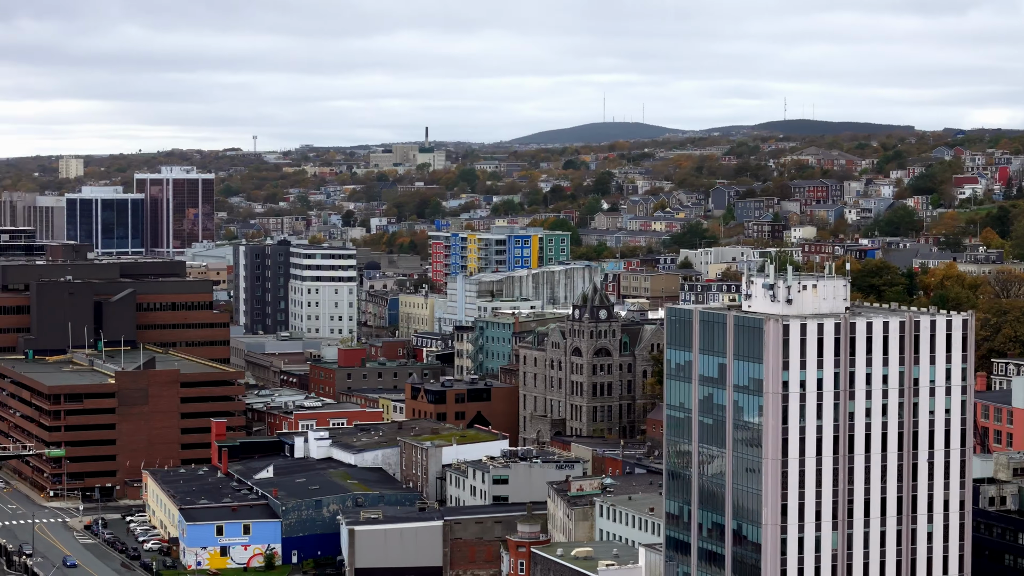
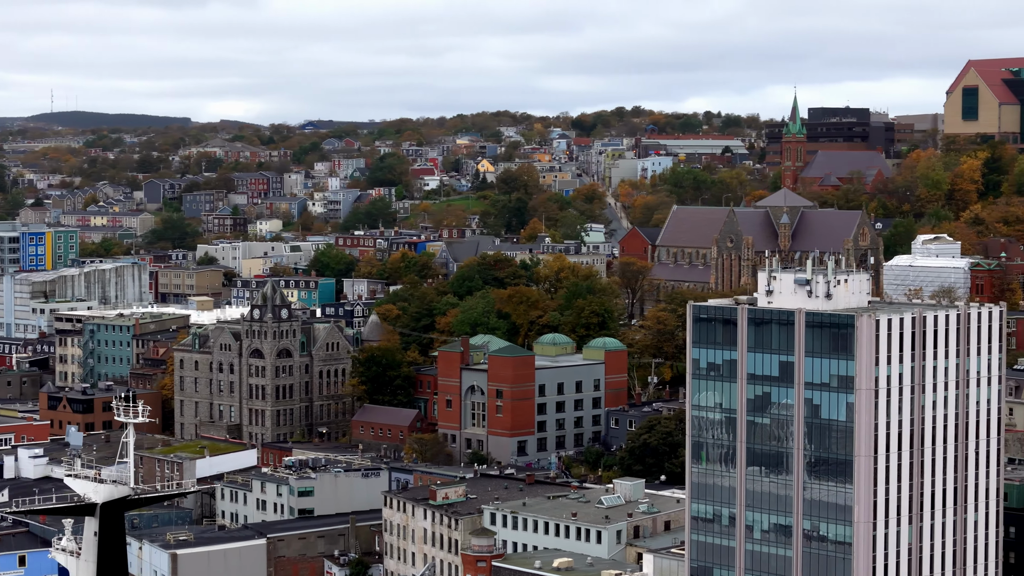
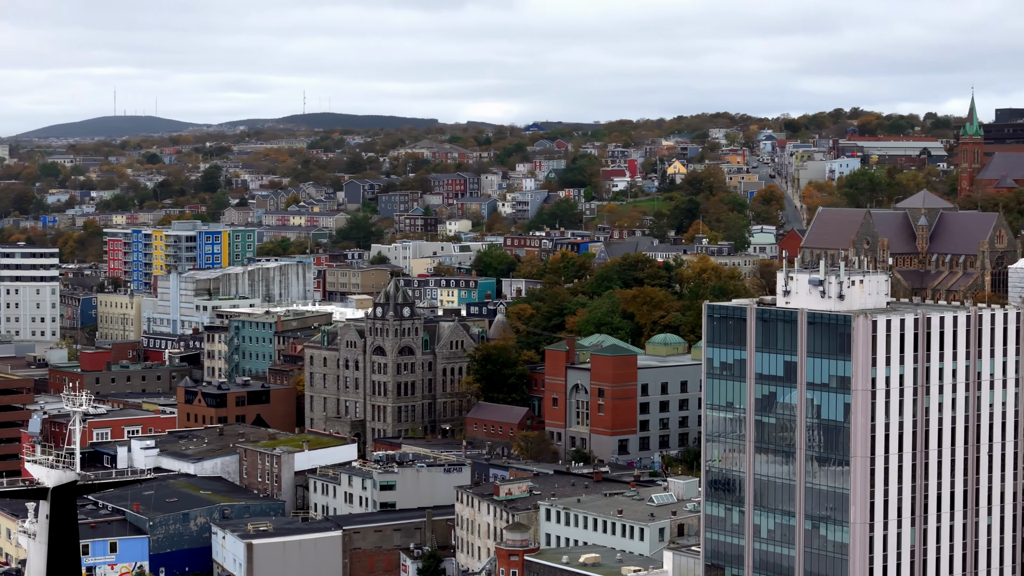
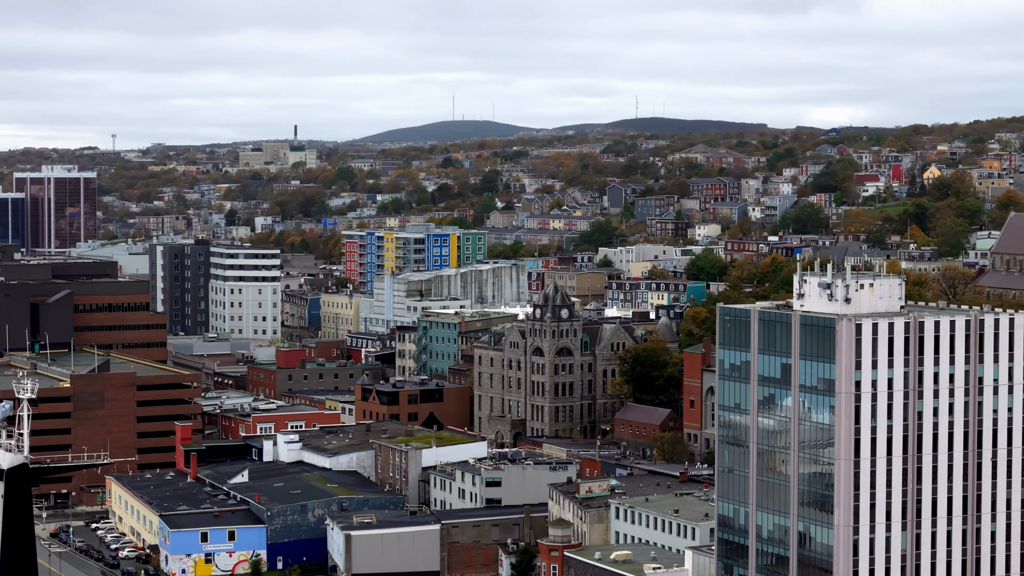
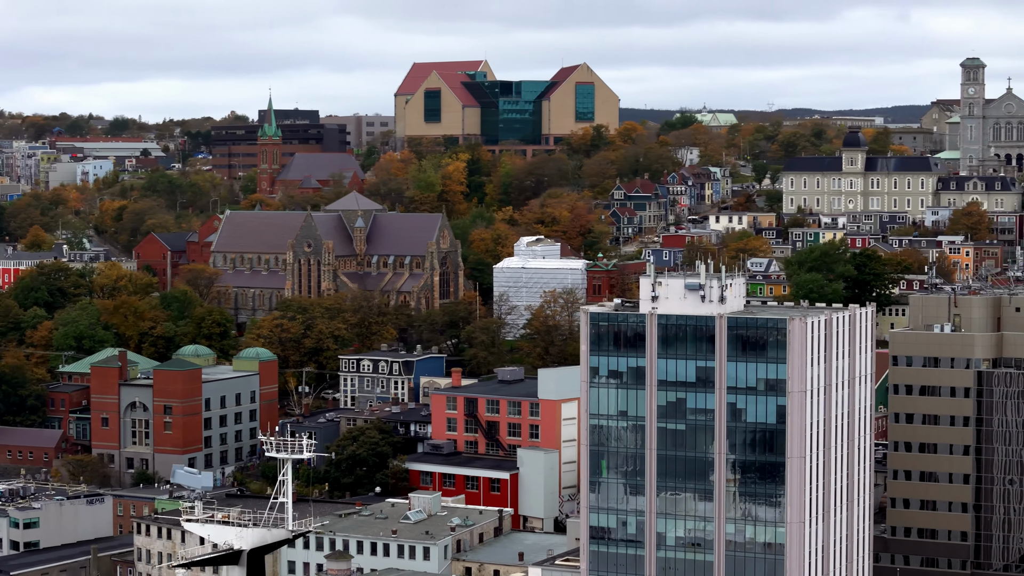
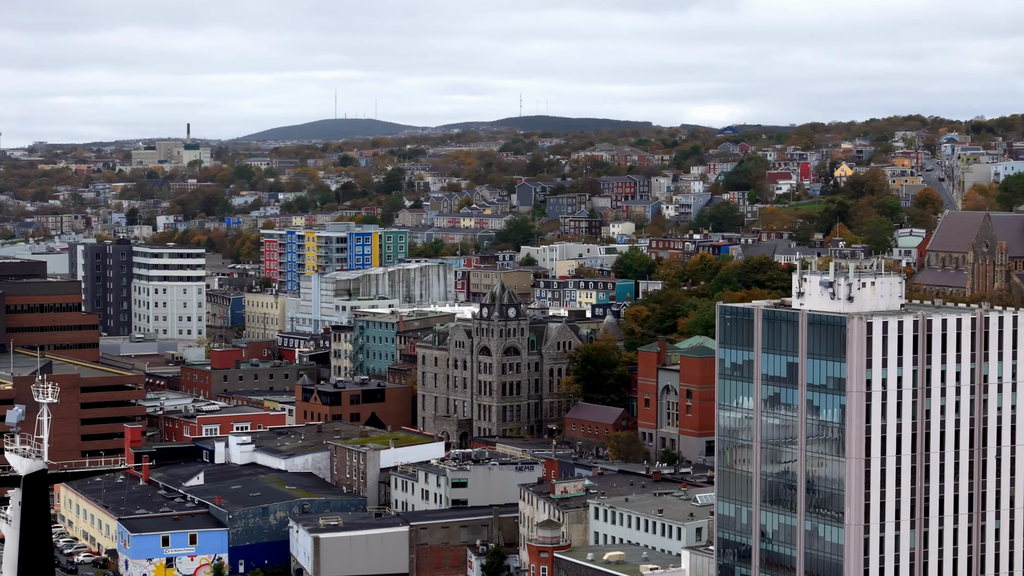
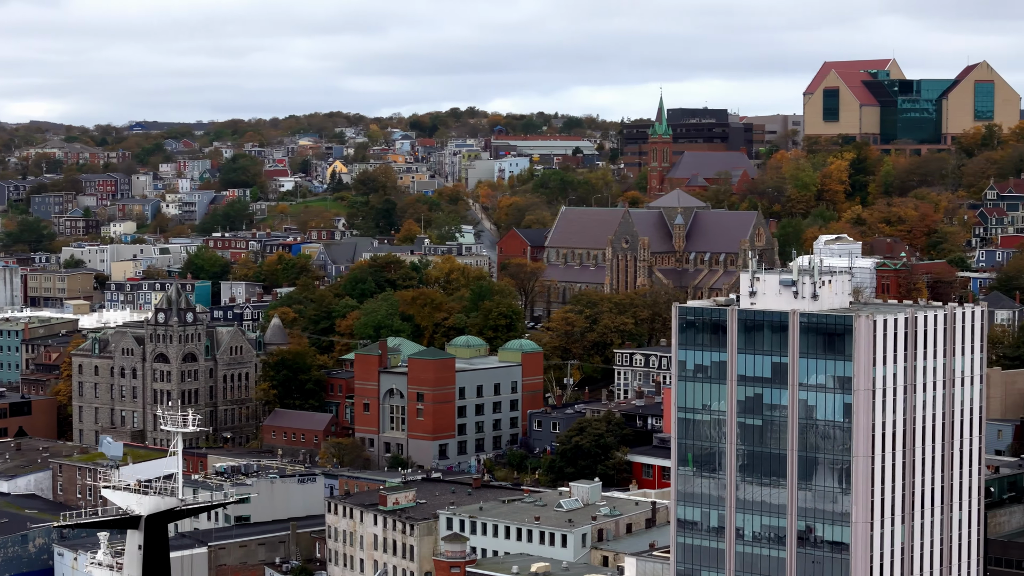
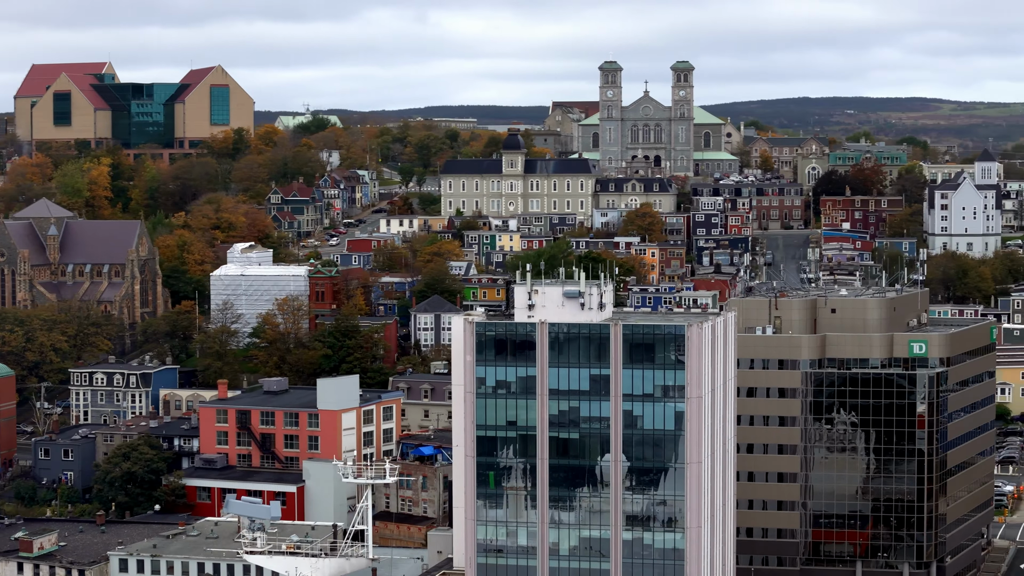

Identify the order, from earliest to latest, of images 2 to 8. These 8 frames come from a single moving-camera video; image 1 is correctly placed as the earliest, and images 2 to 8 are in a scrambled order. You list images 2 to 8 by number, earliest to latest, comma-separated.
4, 6, 3, 2, 7, 5, 8
